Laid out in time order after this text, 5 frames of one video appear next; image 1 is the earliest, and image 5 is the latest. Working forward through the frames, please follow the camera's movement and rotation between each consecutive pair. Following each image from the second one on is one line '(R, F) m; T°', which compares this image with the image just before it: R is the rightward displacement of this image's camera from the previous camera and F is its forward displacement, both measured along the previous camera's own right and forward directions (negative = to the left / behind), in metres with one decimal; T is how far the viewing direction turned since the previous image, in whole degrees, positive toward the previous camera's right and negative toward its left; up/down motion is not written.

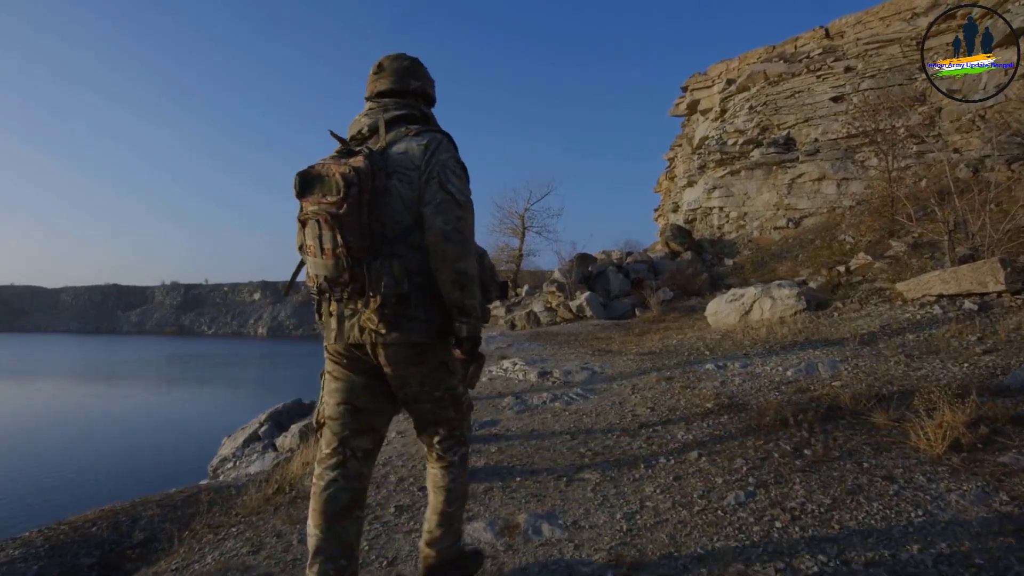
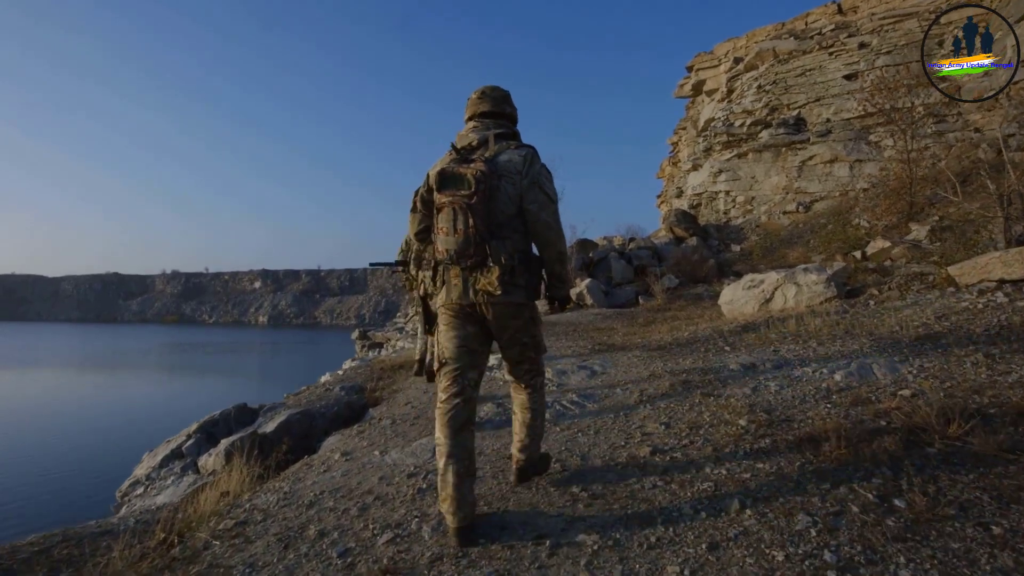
(+0.1, +0.7) m; 0°
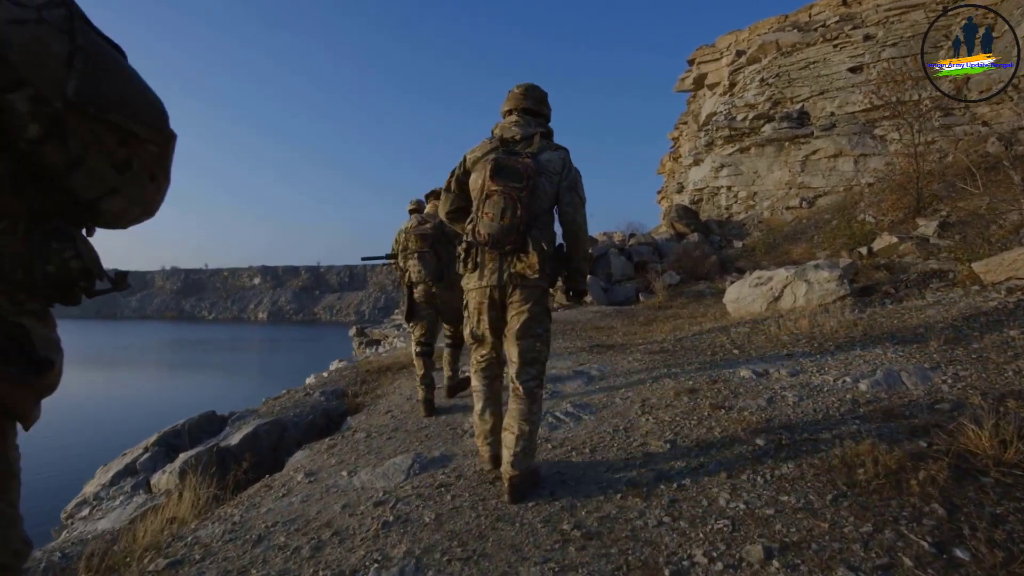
(+0.1, +0.3) m; 0°
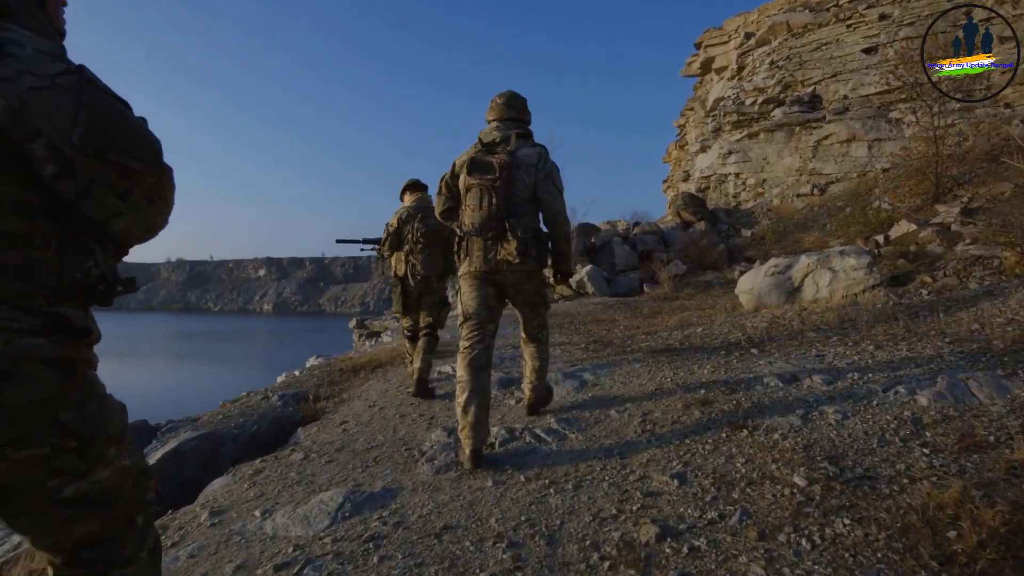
(+0.1, +0.5) m; -1°
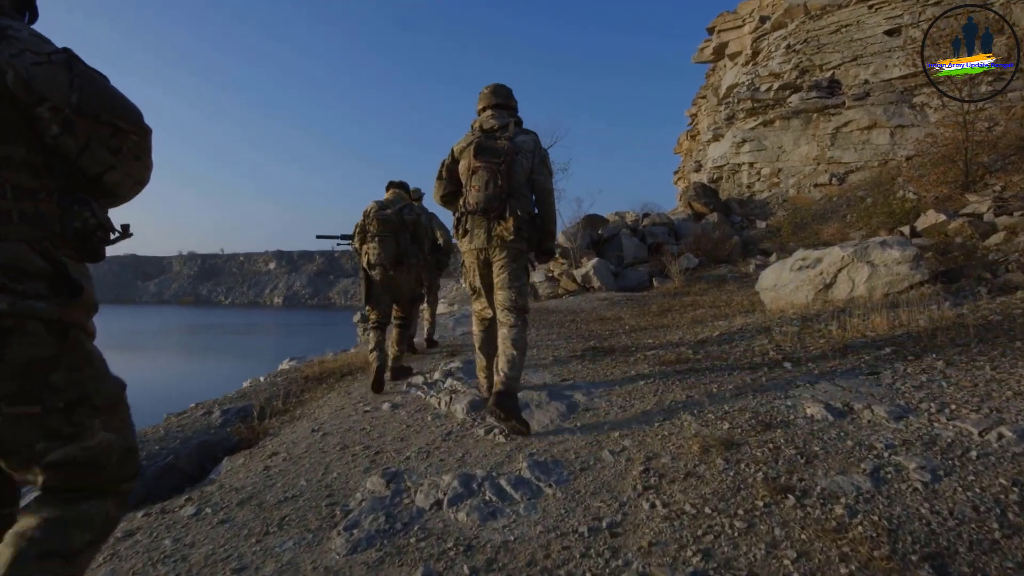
(+0.1, +0.5) m; -1°
